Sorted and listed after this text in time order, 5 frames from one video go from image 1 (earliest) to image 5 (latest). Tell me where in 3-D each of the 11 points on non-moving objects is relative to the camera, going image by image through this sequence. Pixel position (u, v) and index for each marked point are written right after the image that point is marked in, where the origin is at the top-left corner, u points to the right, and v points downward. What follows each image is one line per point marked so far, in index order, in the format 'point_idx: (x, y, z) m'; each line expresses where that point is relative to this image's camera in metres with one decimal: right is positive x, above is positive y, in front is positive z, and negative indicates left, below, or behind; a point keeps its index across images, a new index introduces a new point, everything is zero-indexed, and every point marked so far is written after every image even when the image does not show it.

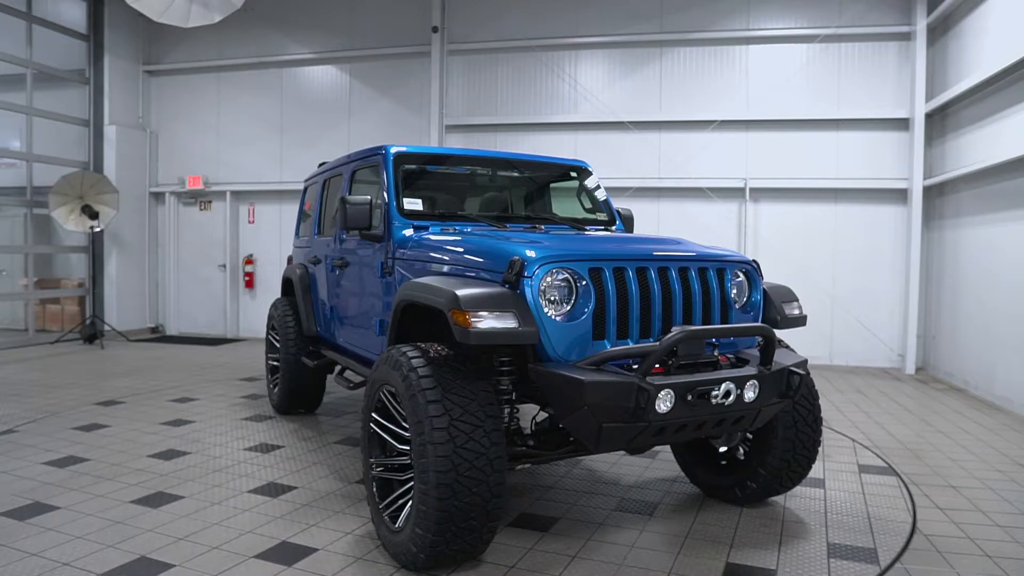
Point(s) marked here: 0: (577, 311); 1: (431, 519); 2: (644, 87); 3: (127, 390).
0: (+0.3, -0.1, +2.5) m
1: (-0.3, -0.8, +2.3) m
2: (+1.7, +2.6, +8.8) m
3: (-3.3, -0.9, +5.8) m
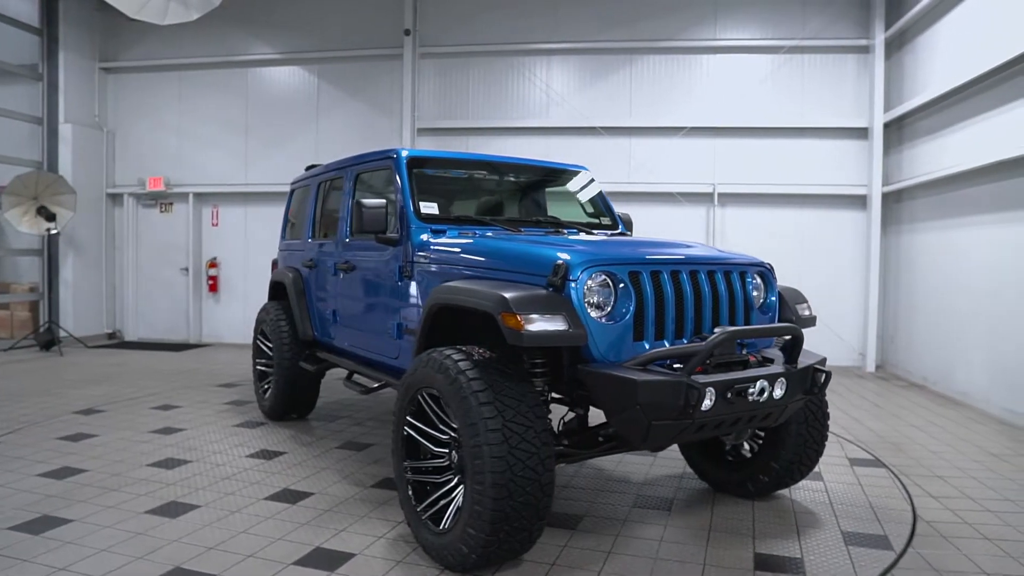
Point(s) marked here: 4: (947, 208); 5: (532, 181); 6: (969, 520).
0: (+0.4, -0.1, +2.6) m
1: (-0.1, -0.8, +2.3) m
2: (+1.3, +2.6, +9.0) m
3: (-3.4, -0.9, +5.6) m
4: (+4.6, +0.8, +7.1) m
5: (+0.1, +0.7, +4.1) m
6: (+2.2, -1.1, +3.2) m
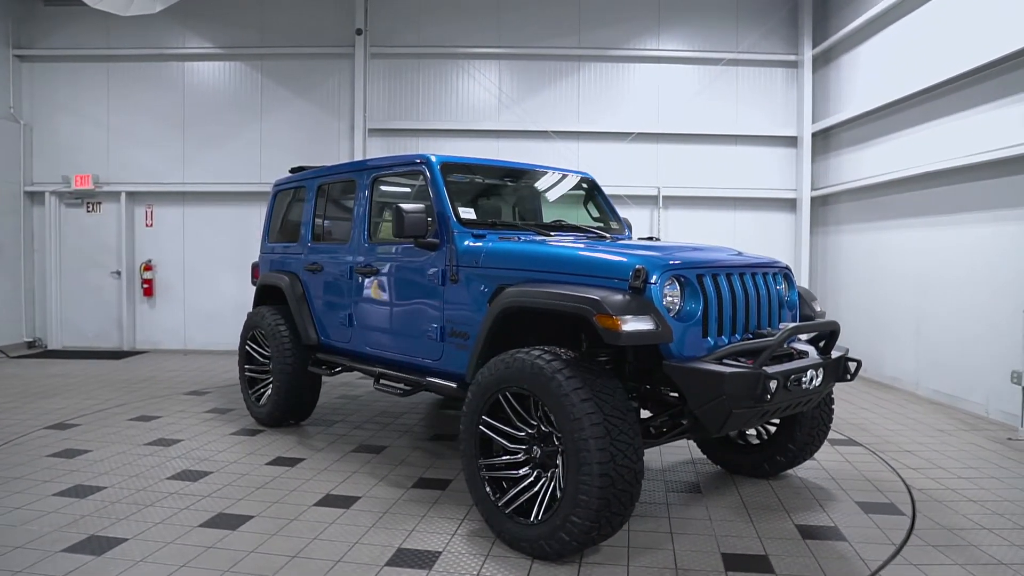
0: (+0.7, -0.1, +2.8) m
1: (+0.3, -0.8, +2.5) m
2: (+0.7, +2.6, +9.3) m
3: (-3.5, -1.0, +5.2) m
4: (+4.2, +0.9, +7.9) m
5: (+0.2, +0.6, +4.3) m
6: (+2.4, -1.1, +3.7) m
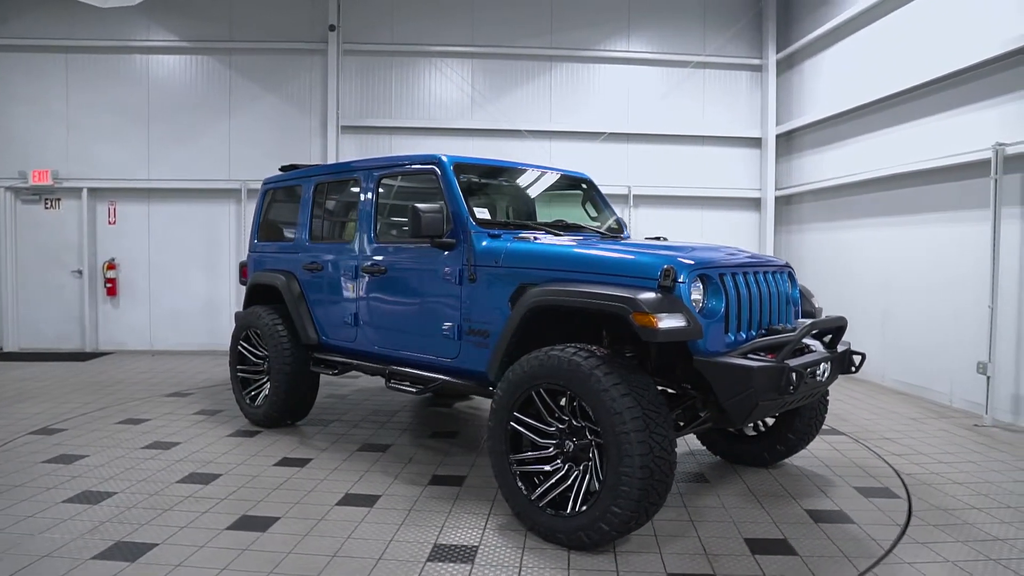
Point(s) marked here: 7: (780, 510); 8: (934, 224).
0: (+0.9, -0.1, +3.0) m
1: (+0.5, -0.8, +2.6) m
2: (+0.4, +2.6, +9.4) m
3: (-3.5, -1.0, +5.1) m
4: (+4.0, +0.9, +8.3) m
5: (+0.2, +0.7, +4.4) m
6: (+2.5, -1.1, +4.0) m
7: (+1.3, -1.1, +3.3) m
8: (+4.1, +0.6, +6.5) m
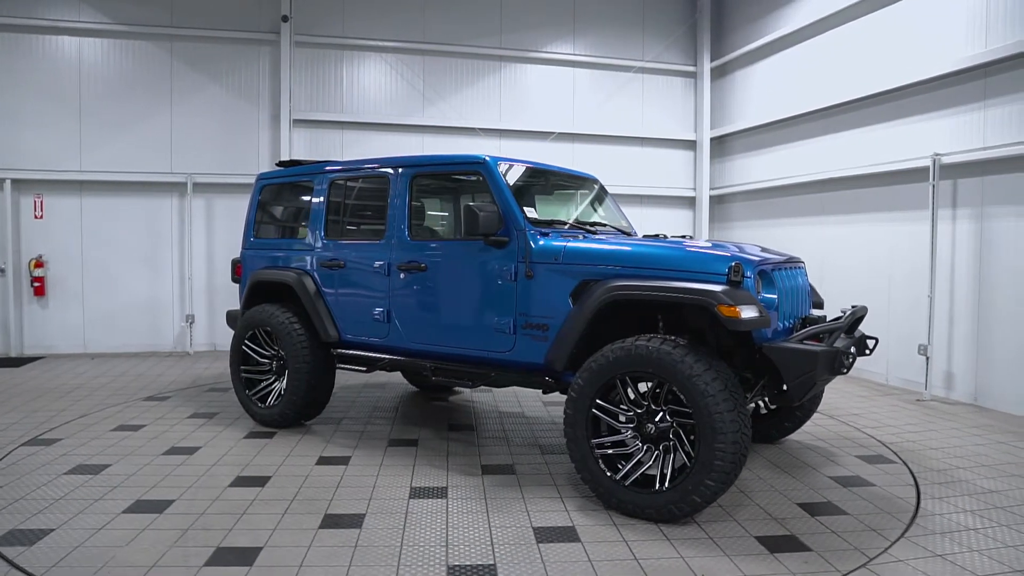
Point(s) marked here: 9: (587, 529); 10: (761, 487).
0: (+1.2, -0.1, +3.3) m
1: (+0.9, -0.8, +2.9) m
2: (-0.3, +2.7, +9.5) m
3: (-3.4, -1.0, +4.7) m
4: (+3.4, +1.0, +9.0) m
5: (+0.4, +0.7, +4.6) m
6: (+2.7, -1.0, +4.6) m
7: (+1.6, -1.1, +3.7) m
8: (+3.8, +0.7, +7.3) m
9: (+0.3, -1.1, +3.0) m
10: (+1.3, -1.1, +3.6) m
